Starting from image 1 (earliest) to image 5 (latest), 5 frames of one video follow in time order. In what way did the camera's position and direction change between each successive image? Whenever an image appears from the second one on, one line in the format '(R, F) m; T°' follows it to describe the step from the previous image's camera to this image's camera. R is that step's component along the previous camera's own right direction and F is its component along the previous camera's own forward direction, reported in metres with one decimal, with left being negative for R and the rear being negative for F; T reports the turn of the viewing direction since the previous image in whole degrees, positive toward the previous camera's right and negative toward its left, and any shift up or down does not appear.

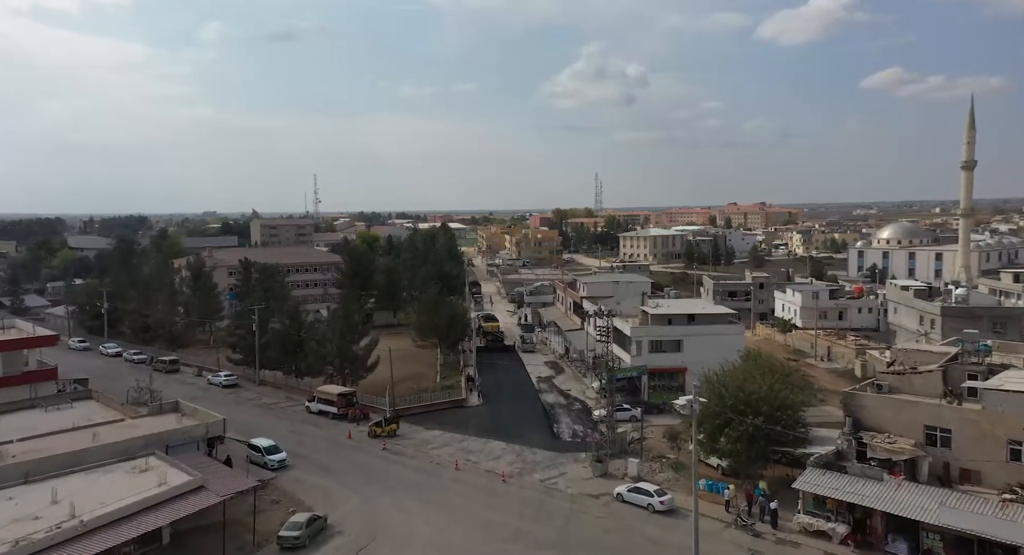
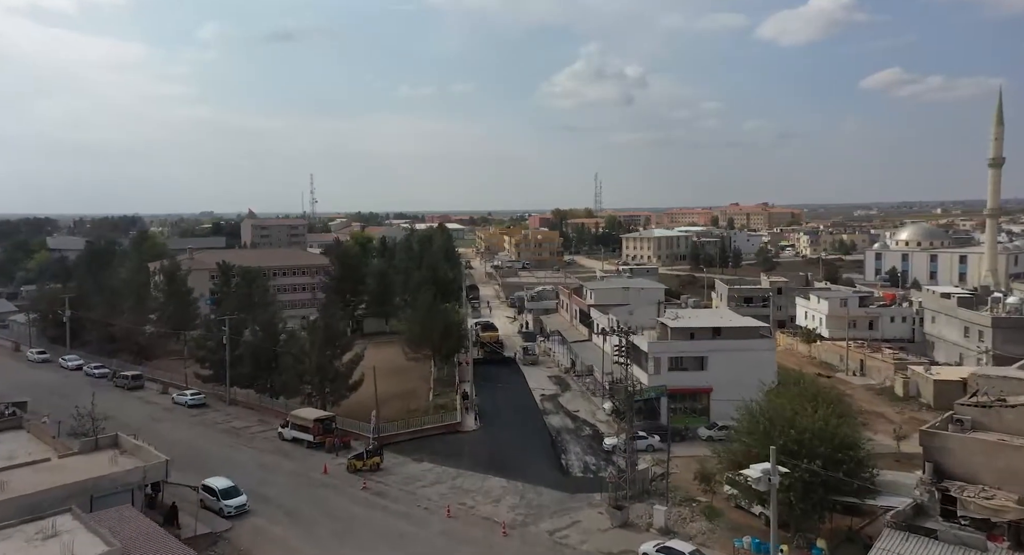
(-0.1, +3.1) m; 0°
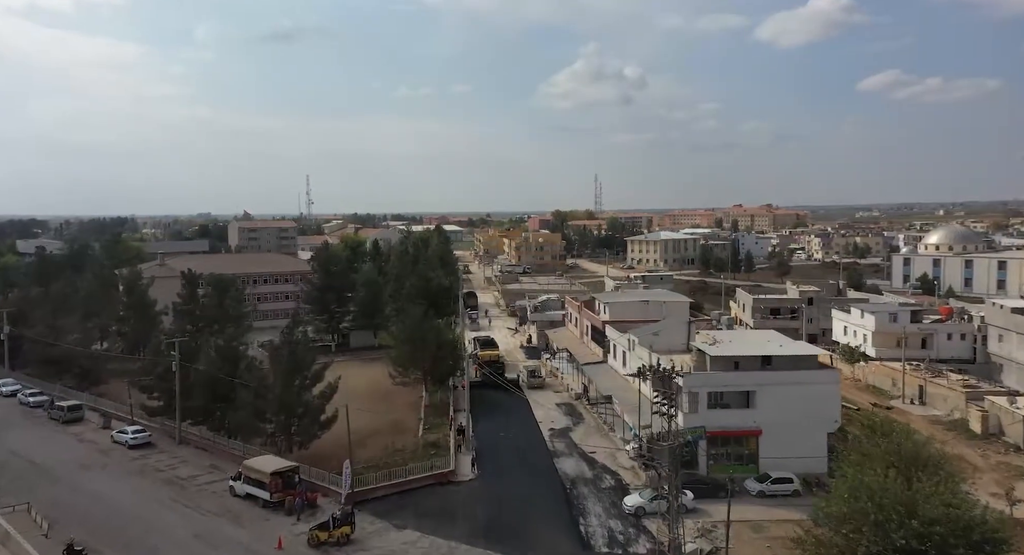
(-0.2, +4.2) m; 0°
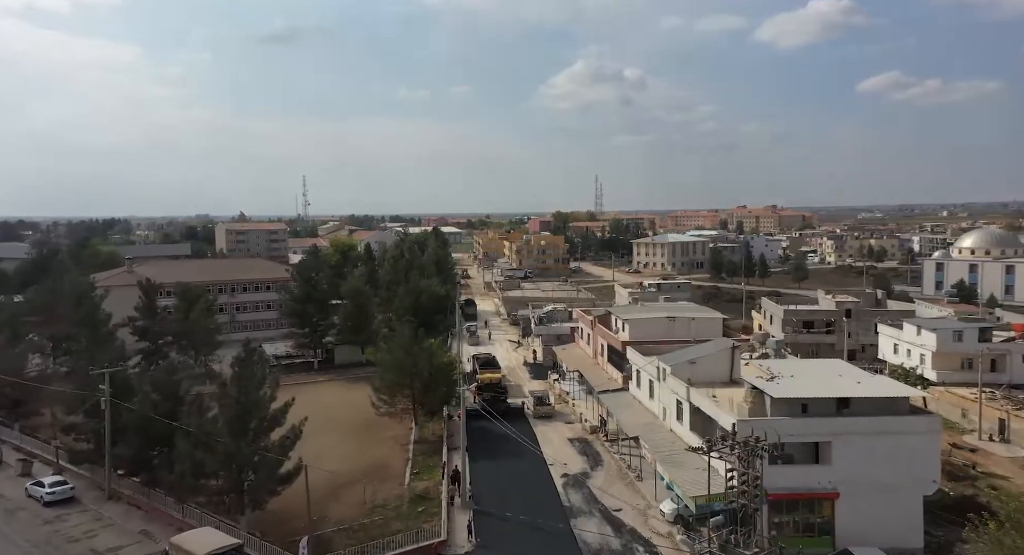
(-0.2, +4.1) m; 0°
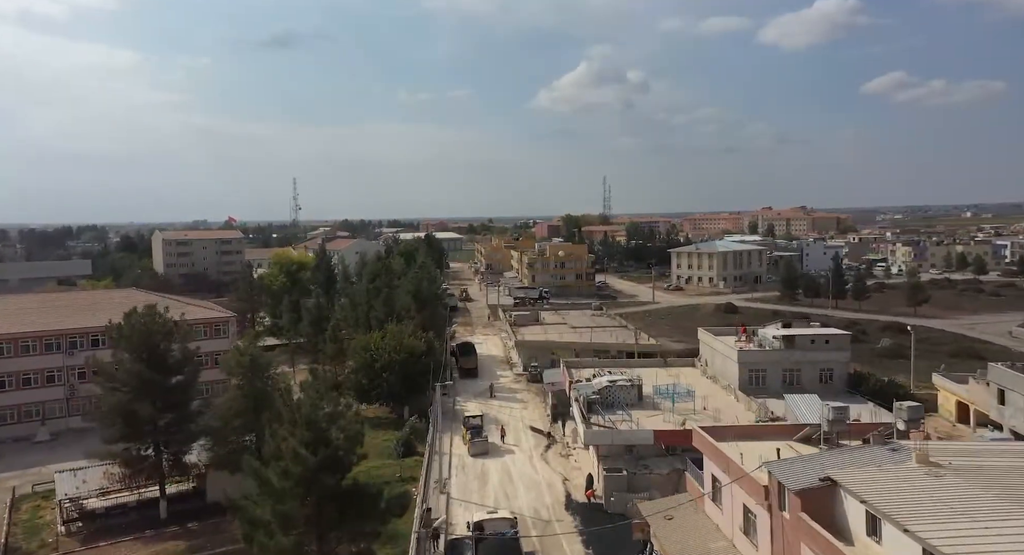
(-0.7, +17.4) m; 0°
